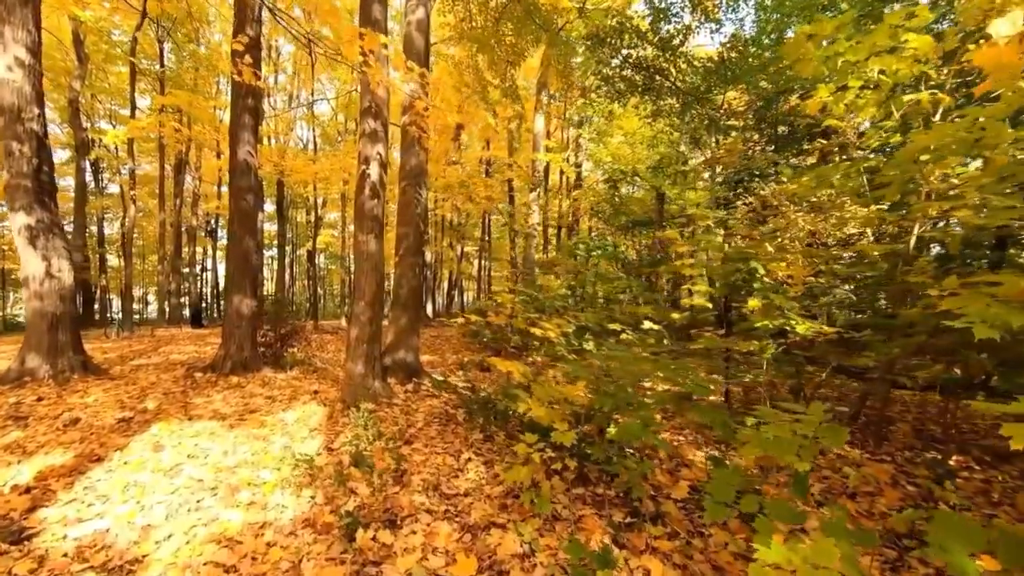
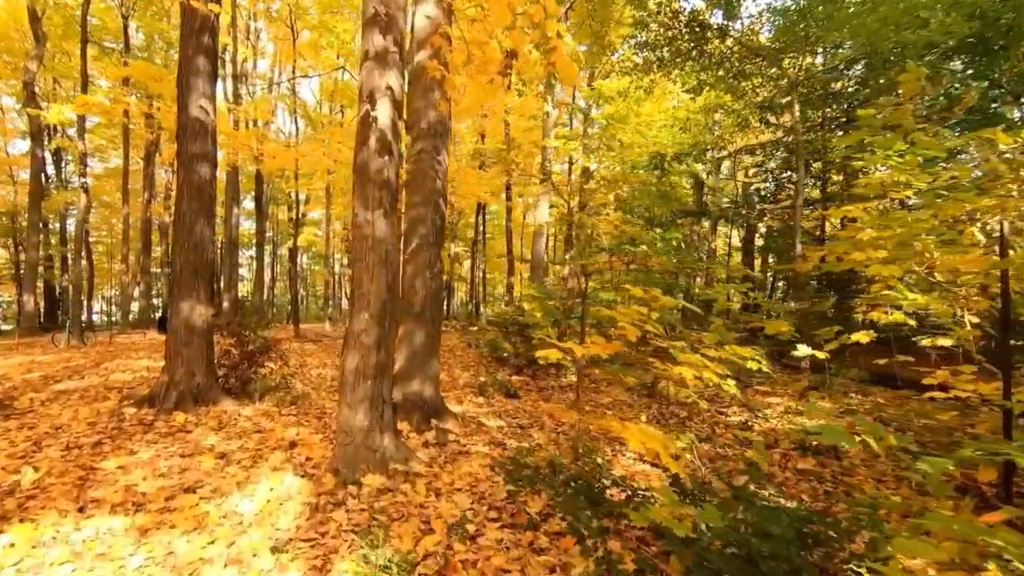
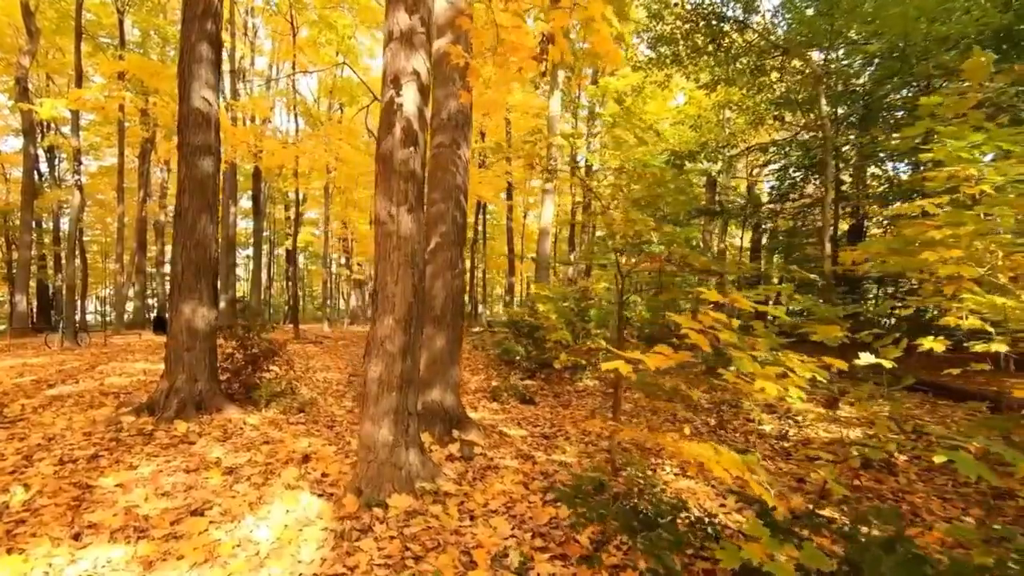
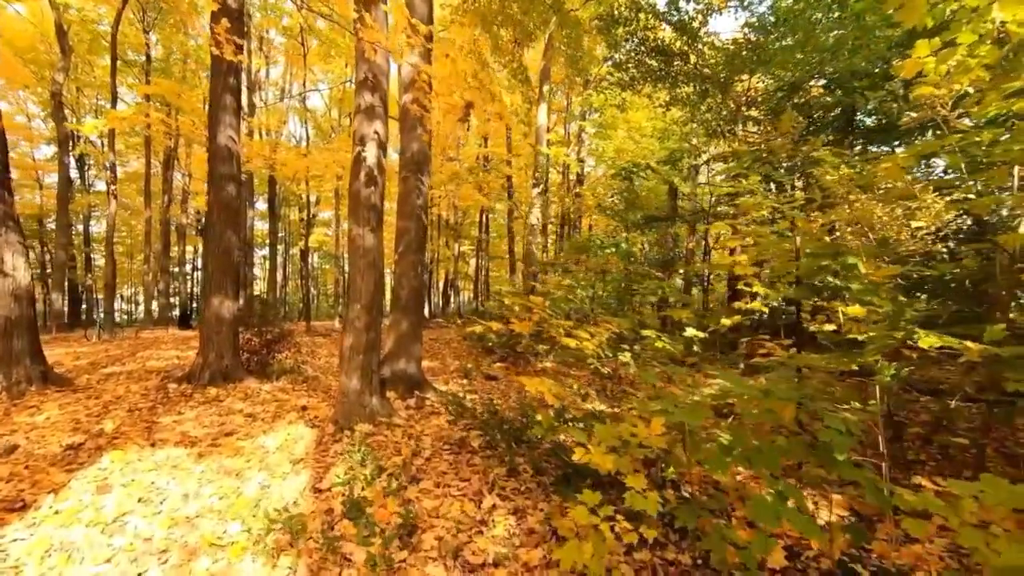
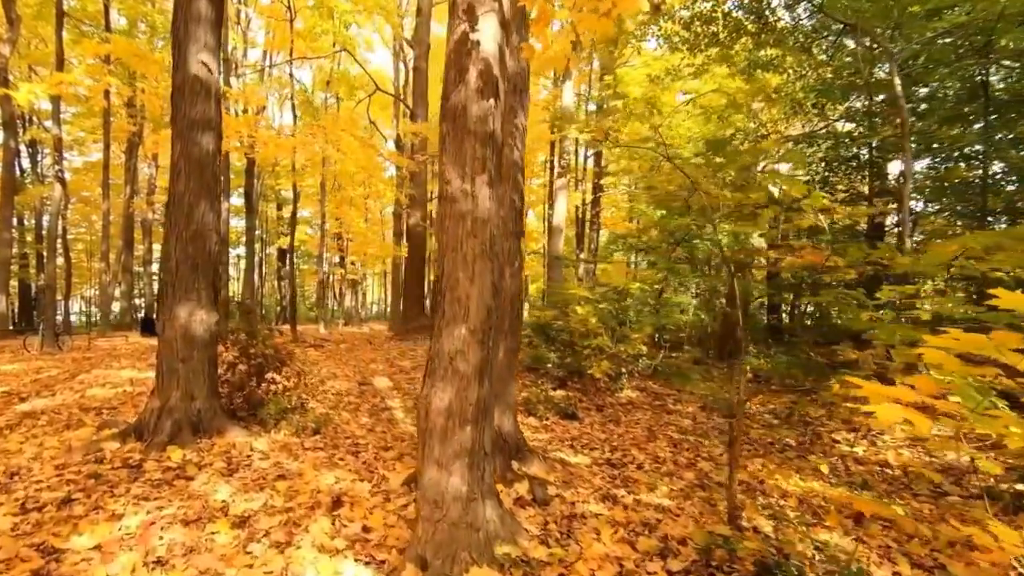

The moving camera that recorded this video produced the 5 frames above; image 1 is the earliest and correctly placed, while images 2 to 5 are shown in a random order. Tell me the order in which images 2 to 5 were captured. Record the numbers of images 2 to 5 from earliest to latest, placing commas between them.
4, 2, 3, 5
